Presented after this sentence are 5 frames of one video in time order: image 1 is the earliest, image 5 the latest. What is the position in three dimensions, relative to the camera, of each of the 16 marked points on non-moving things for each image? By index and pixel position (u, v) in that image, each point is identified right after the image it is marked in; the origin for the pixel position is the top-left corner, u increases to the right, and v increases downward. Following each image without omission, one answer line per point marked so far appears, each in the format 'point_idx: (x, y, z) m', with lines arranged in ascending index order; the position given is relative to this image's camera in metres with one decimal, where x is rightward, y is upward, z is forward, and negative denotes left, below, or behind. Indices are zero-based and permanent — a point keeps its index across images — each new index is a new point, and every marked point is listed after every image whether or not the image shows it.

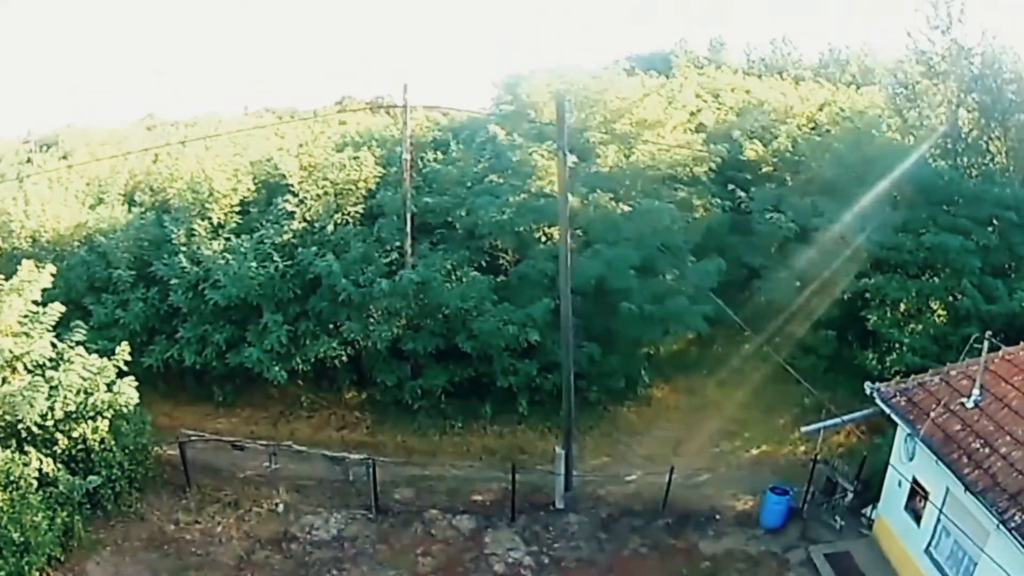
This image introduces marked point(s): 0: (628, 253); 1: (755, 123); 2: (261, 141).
0: (+1.8, +0.5, +12.0) m
1: (+4.6, +3.2, +16.1) m
2: (-4.6, +2.7, +15.1) m
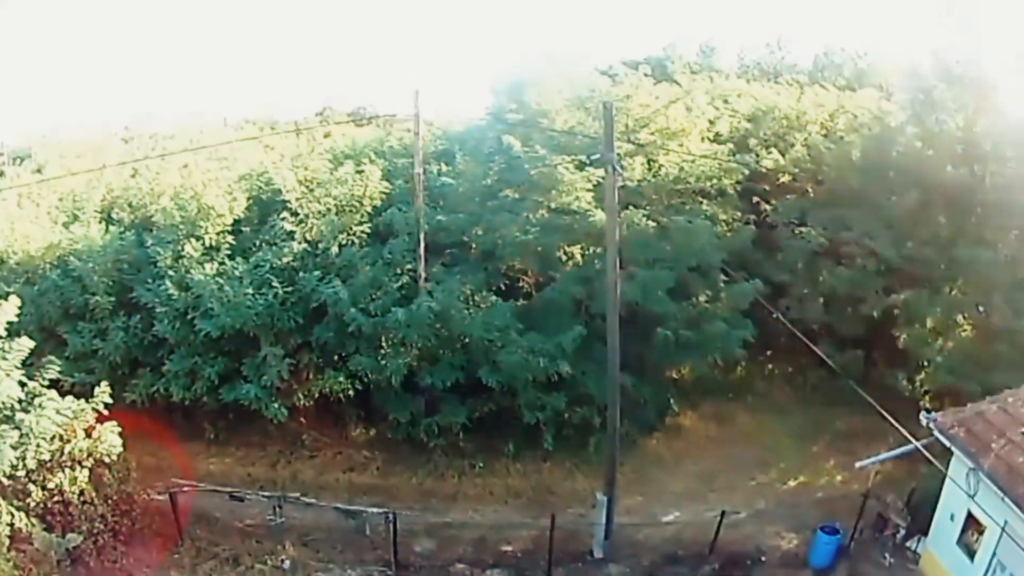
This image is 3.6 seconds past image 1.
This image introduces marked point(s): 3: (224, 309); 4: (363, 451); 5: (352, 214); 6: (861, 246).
0: (+2.1, +0.2, +11.0) m
1: (+4.7, +2.9, +15.3) m
2: (-4.4, +2.3, +14.0) m
3: (-3.7, -0.3, +10.8) m
4: (-2.2, -2.4, +12.0) m
5: (-2.2, +1.0, +11.7) m
6: (+5.7, +0.7, +13.5) m
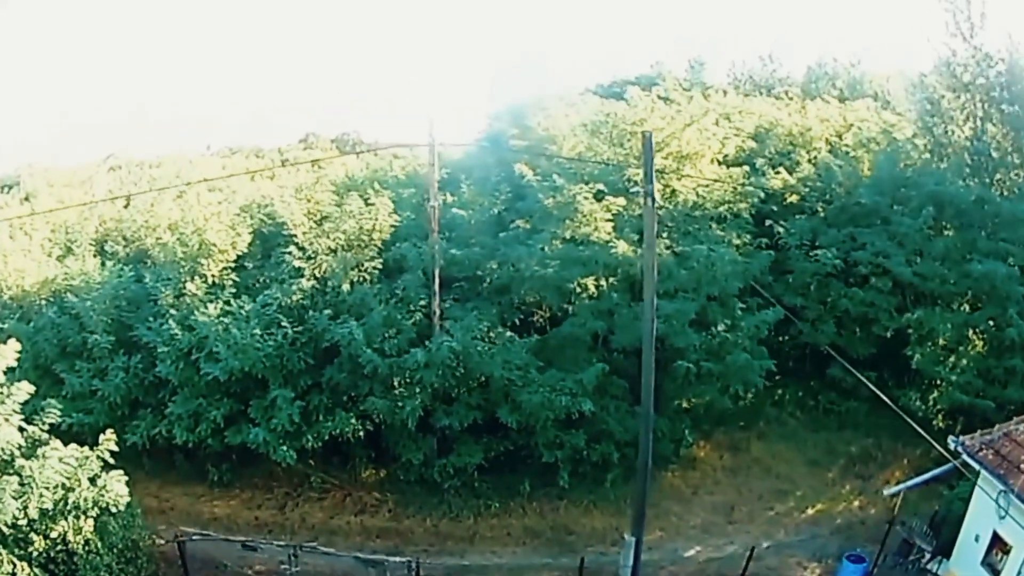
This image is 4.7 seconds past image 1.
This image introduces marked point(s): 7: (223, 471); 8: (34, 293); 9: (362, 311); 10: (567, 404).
0: (+2.3, -0.2, +10.8) m
1: (+4.8, +2.5, +15.1) m
2: (-4.3, +1.7, +13.7) m
3: (-3.5, -0.8, +10.5) m
4: (-2.0, -2.9, +11.7) m
5: (-2.1, +0.6, +11.4) m
6: (+5.8, +0.3, +13.3) m
7: (-4.1, -2.6, +11.8) m
8: (-6.6, -0.1, +11.6) m
9: (-2.0, -0.3, +10.9) m
10: (+0.6, -1.4, +10.2) m
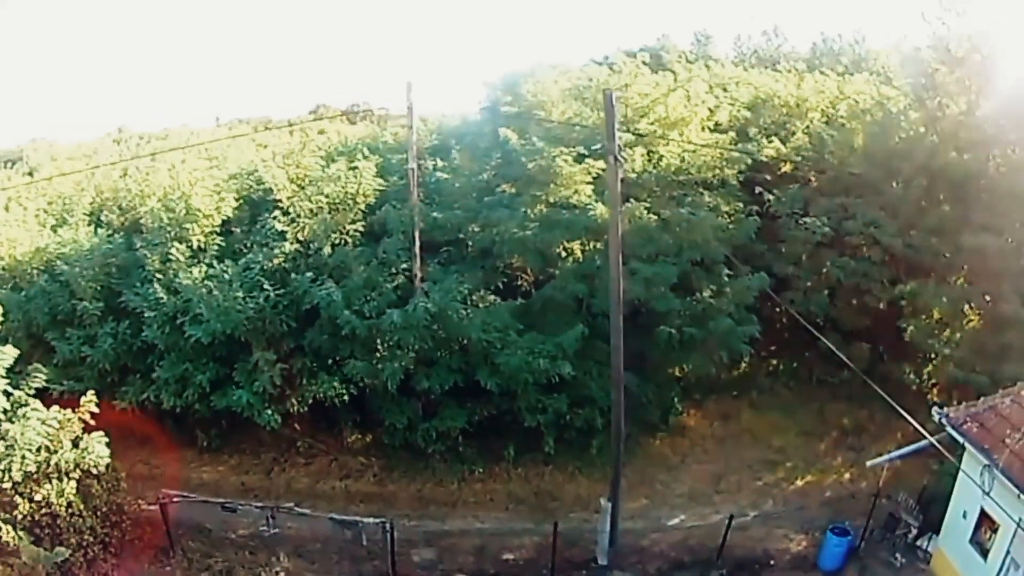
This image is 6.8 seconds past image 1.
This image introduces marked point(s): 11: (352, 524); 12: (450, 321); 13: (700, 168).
0: (+2.0, +0.2, +10.7) m
1: (+4.6, +3.1, +14.9) m
2: (-4.5, +2.2, +13.7) m
3: (-3.8, -0.3, +10.5) m
4: (-2.2, -2.4, +11.7) m
5: (-2.3, +1.0, +11.3) m
6: (+5.6, +0.8, +13.1) m
7: (-4.3, -2.1, +11.8) m
8: (-6.9, +0.3, +11.7) m
9: (-2.2, +0.2, +10.9) m
10: (+0.4, -1.0, +10.1) m
11: (-2.0, -3.0, +10.6) m
12: (-0.8, -0.4, +10.2) m
13: (+2.7, +1.7, +11.8) m
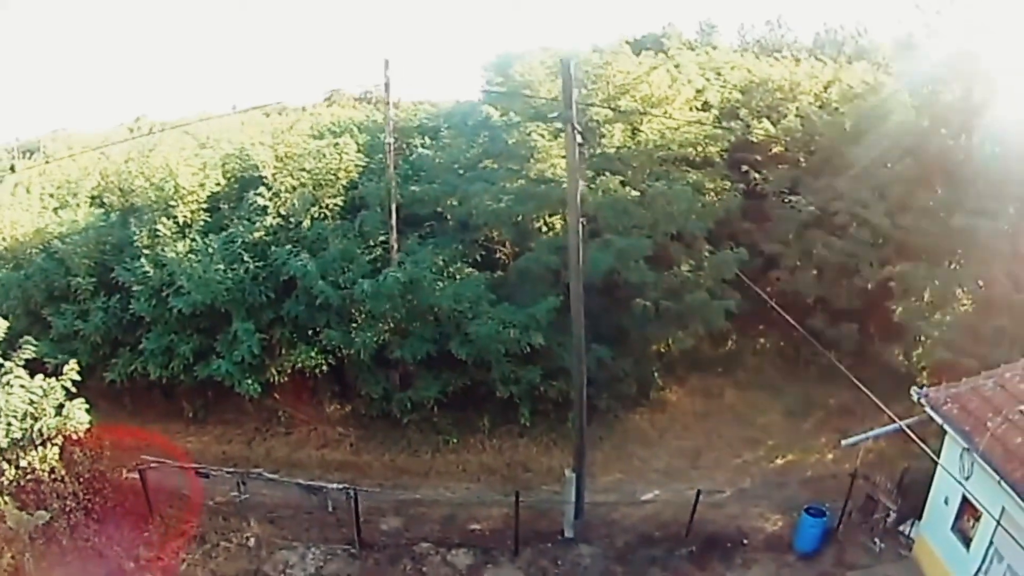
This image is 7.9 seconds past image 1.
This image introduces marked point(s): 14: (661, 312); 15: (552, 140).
0: (+1.7, +0.6, +10.7) m
1: (+4.4, +3.4, +14.8) m
2: (-4.7, +2.6, +13.8) m
3: (-4.1, 0.0, +10.6) m
4: (-2.5, -2.0, +11.8) m
5: (-2.6, +1.4, +11.4) m
6: (+5.4, +1.1, +13.0) m
7: (-4.6, -1.7, +12.0) m
8: (-7.1, +0.7, +11.9) m
9: (-2.5, +0.5, +11.0) m
10: (+0.1, -0.6, +10.2) m
11: (-2.4, -2.6, +10.7) m
12: (-1.1, -0.1, +10.3) m
13: (+2.4, +2.0, +11.8) m
14: (+2.0, -0.4, +11.0) m
15: (+0.5, +1.9, +10.7) m
